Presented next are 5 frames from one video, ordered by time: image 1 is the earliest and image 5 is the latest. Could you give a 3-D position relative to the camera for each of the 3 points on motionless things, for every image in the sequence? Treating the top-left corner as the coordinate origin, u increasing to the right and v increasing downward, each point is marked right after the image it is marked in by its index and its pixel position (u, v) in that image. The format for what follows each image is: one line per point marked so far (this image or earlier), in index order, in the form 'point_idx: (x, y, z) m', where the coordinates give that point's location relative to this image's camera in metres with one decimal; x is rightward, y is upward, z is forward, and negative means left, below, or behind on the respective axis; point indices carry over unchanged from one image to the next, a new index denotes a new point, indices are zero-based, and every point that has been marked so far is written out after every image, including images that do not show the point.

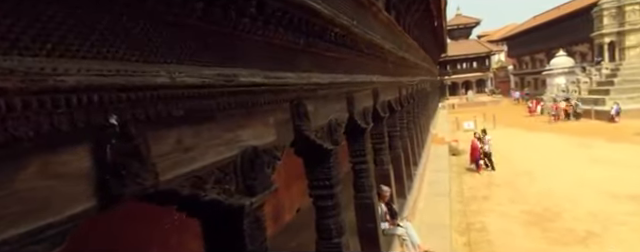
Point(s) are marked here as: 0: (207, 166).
0: (-0.6, -0.2, +2.1) m
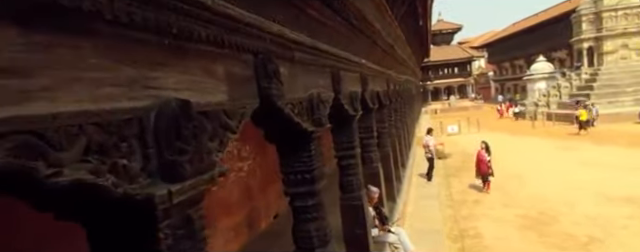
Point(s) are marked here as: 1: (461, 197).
0: (-0.7, 0.0, +1.1) m
1: (+5.4, -2.7, +14.6) m
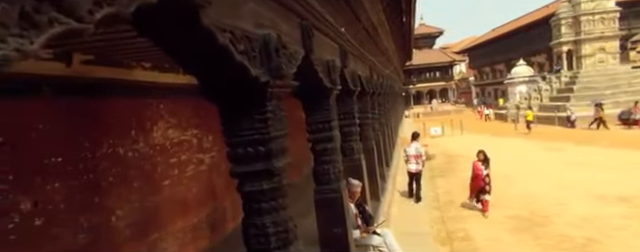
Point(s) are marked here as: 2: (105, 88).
0: (-0.9, +0.4, +0.1) m
1: (+4.7, -2.6, +13.9) m
2: (-2.4, +0.4, +4.3) m
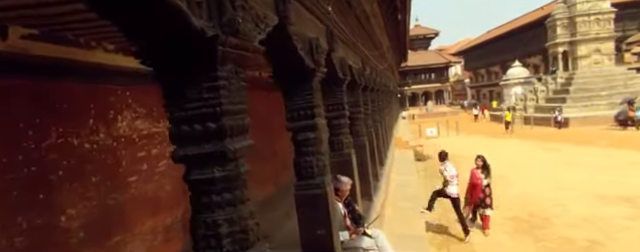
0: (-1.0, +0.5, -0.5) m
1: (+4.4, -2.5, +13.4) m
2: (-2.6, +0.6, +3.7) m
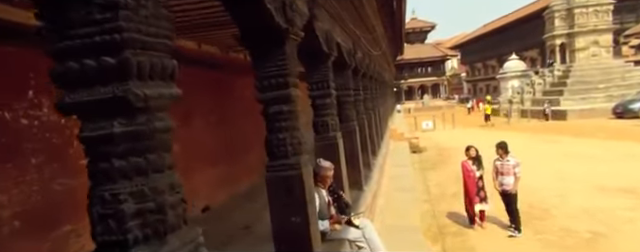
0: (-1.2, +0.7, -1.0) m
1: (+4.1, -2.2, +12.9) m
2: (-2.8, +0.8, +3.2) m
